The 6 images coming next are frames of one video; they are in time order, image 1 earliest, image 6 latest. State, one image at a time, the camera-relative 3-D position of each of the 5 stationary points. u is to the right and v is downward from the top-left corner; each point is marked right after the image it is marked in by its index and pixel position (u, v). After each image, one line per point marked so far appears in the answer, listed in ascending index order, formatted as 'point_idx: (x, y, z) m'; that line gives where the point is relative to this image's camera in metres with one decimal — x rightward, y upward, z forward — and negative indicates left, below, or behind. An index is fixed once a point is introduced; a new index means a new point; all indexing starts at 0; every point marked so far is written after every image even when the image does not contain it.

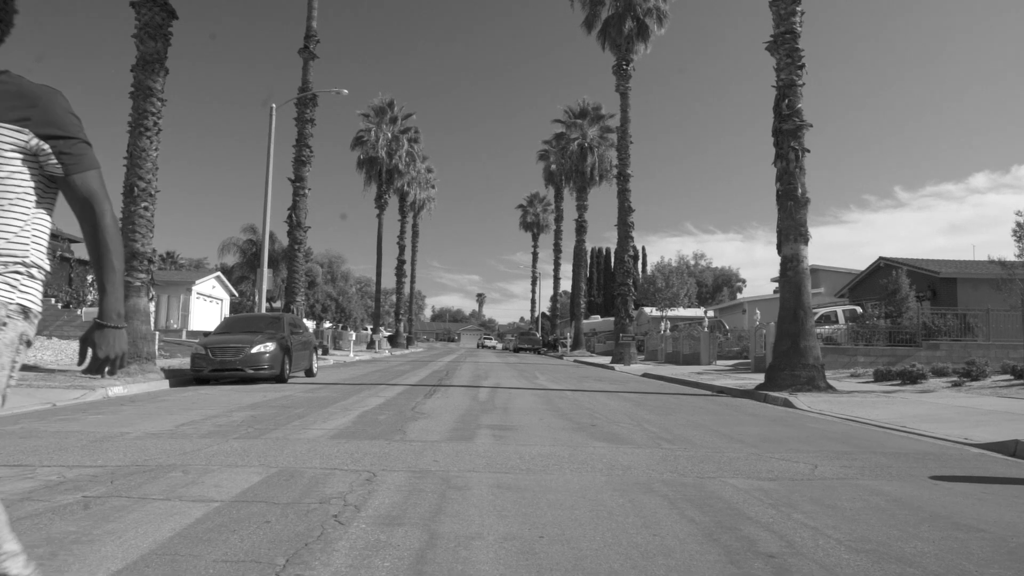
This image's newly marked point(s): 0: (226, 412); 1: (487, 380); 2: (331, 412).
0: (-4.0, -1.7, +10.4) m
1: (-0.6, -2.4, +19.5) m
2: (-2.5, -1.7, +10.4) m
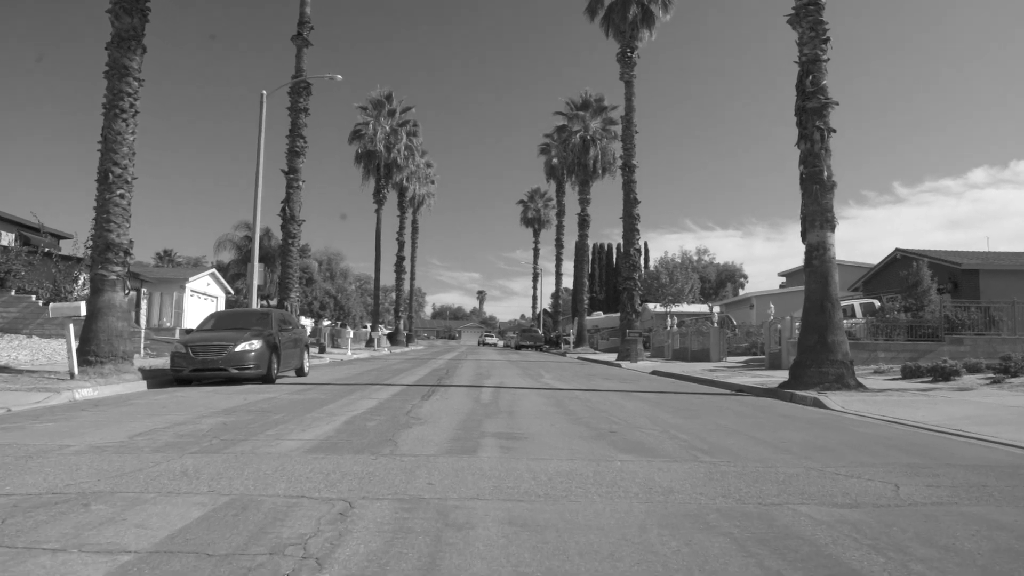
0: (-3.9, -1.6, +9.2) m
1: (-0.5, -2.2, +18.3) m
2: (-2.4, -1.6, +9.2) m
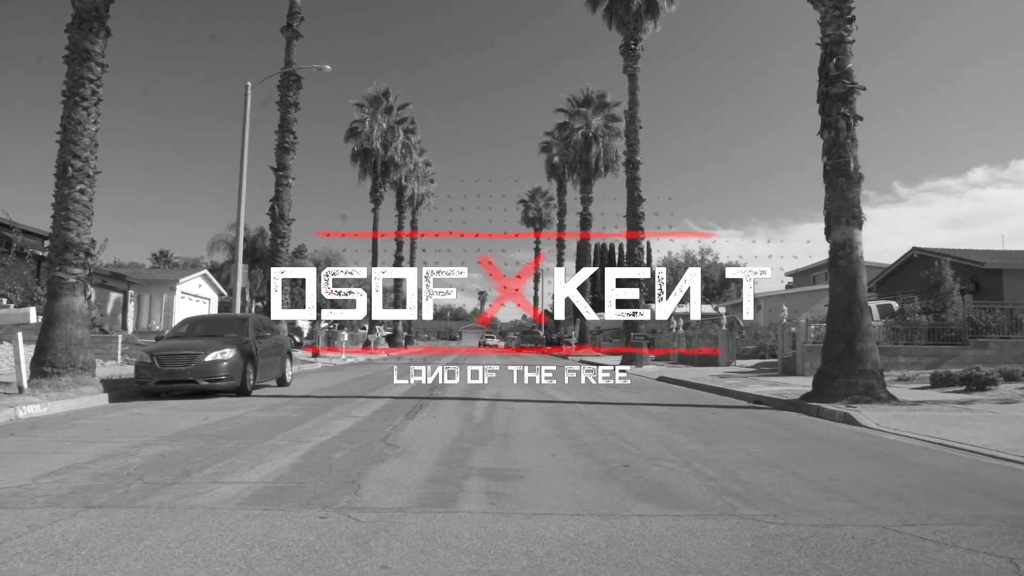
0: (-3.9, -1.7, +7.9) m
1: (-0.6, -2.3, +16.9) m
2: (-2.5, -1.7, +7.8) m
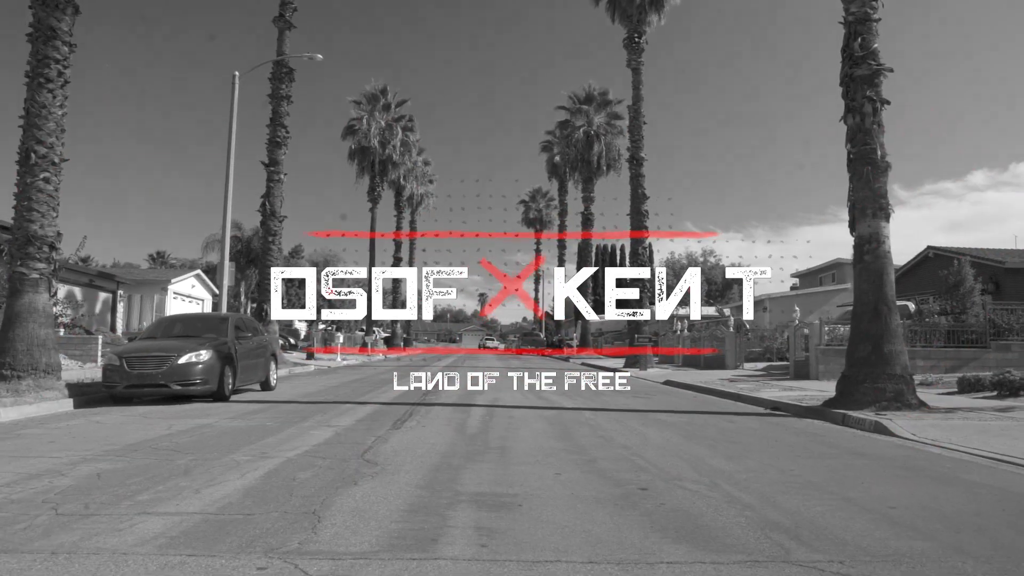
0: (-4.0, -1.6, +6.8) m
1: (-0.6, -2.2, +15.8) m
2: (-2.5, -1.6, +6.7) m
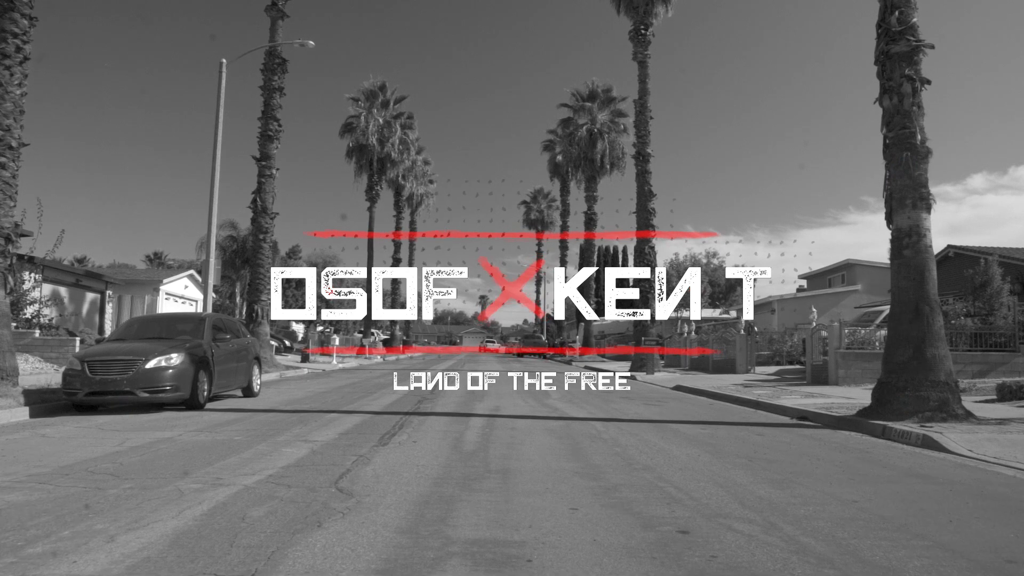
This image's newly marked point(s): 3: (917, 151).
0: (-3.9, -1.5, +5.5) m
1: (-0.6, -2.2, +14.5) m
2: (-2.5, -1.5, +5.5) m
3: (+6.6, +2.2, +12.3) m
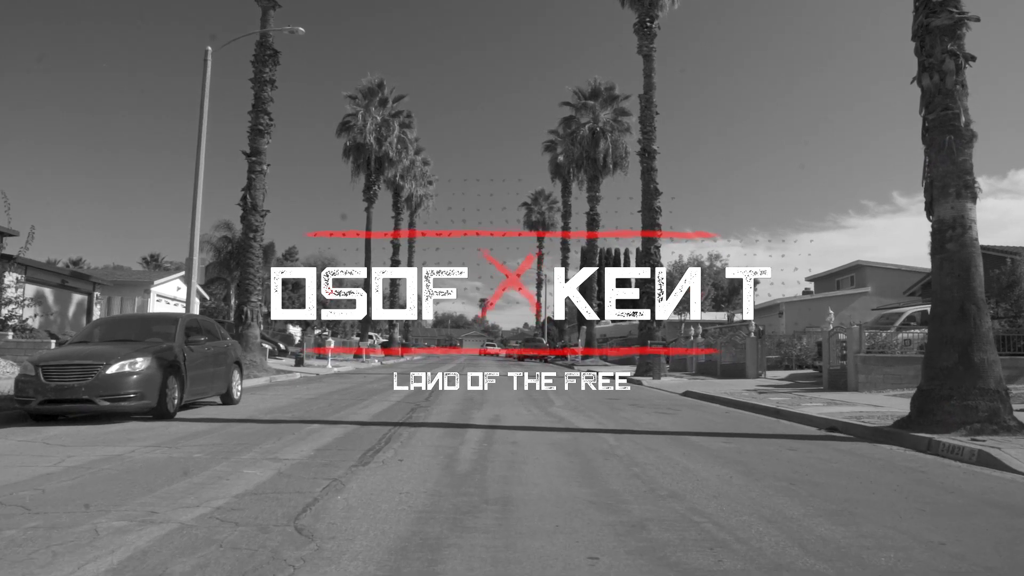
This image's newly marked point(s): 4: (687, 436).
0: (-3.9, -1.4, +4.3) m
1: (-0.5, -2.2, +13.4) m
2: (-2.4, -1.4, +4.3) m
3: (+6.6, +2.3, +11.1) m
4: (+2.4, -2.0, +10.3) m
